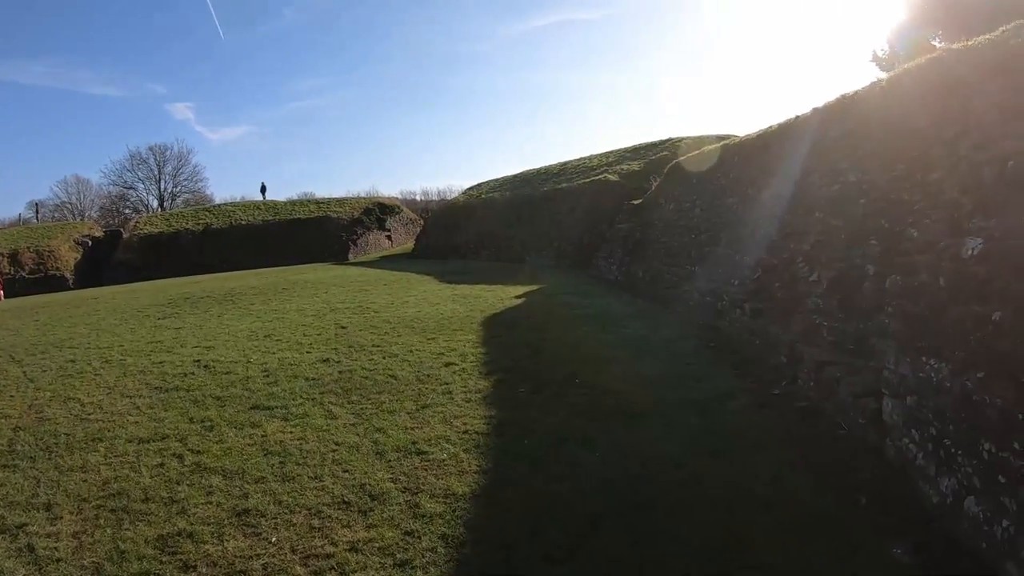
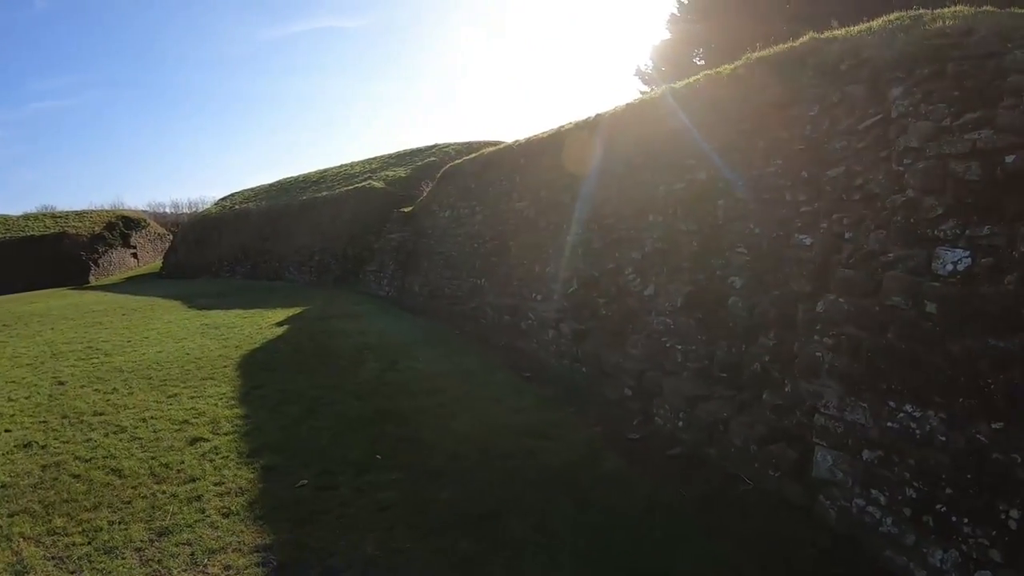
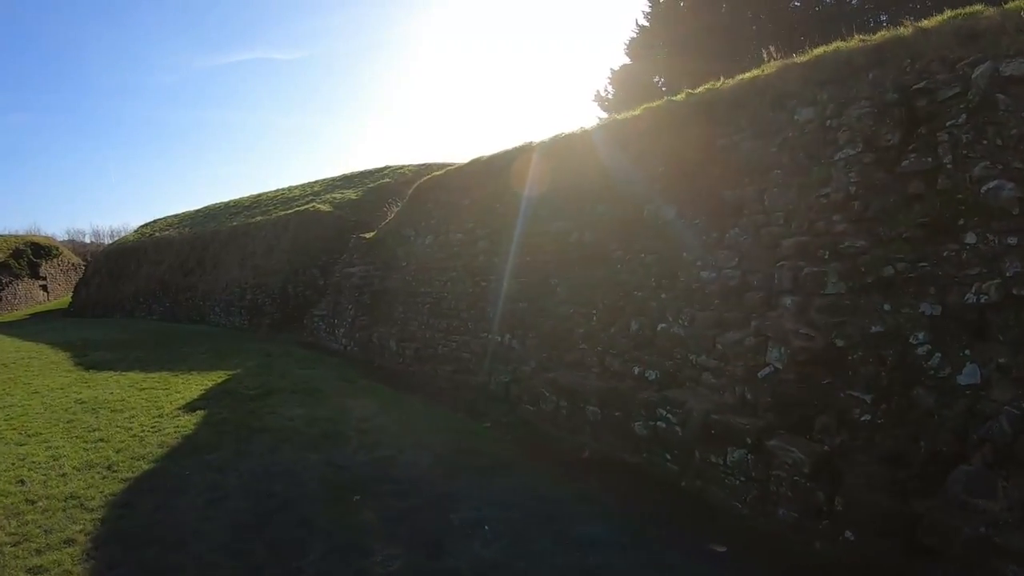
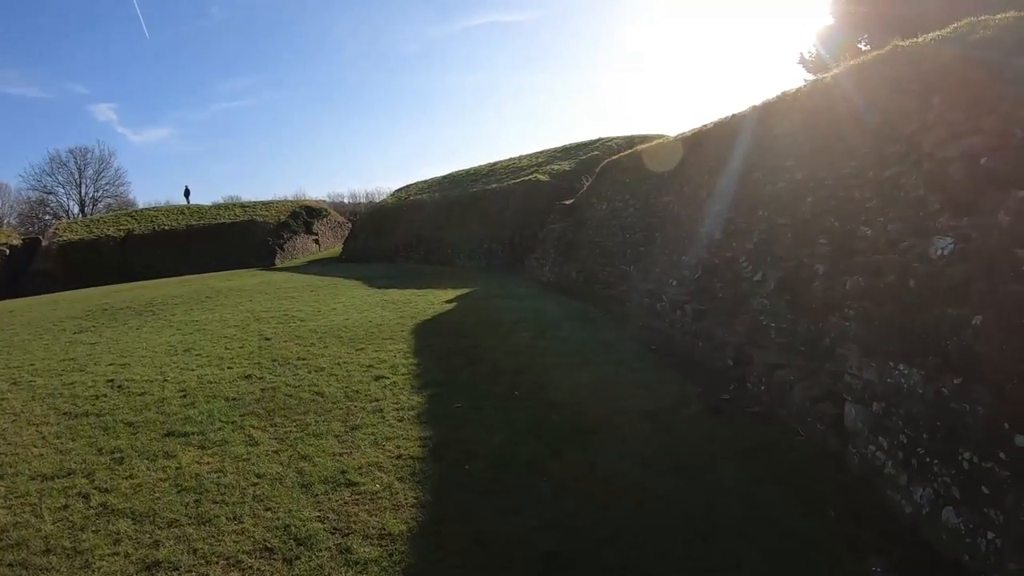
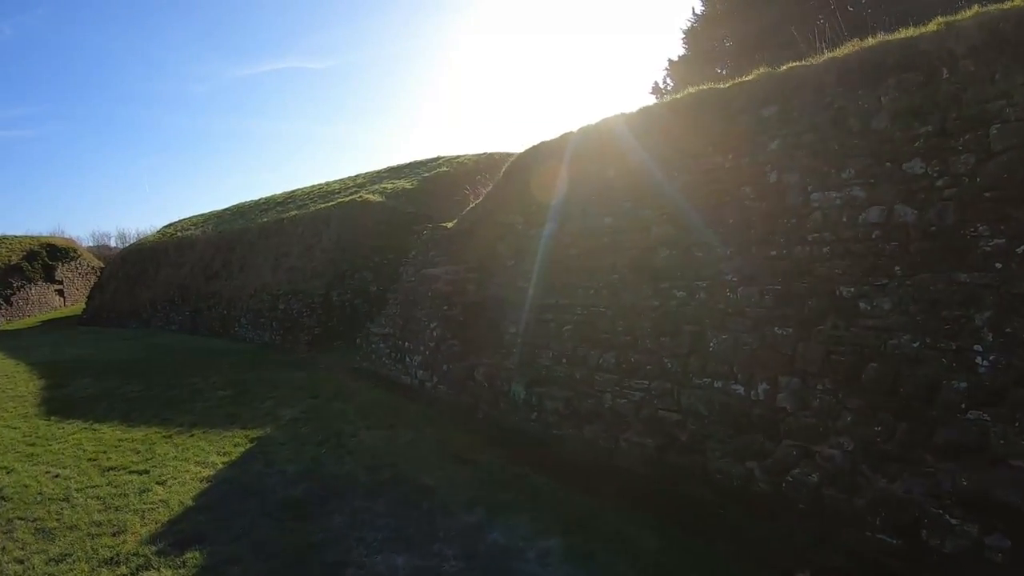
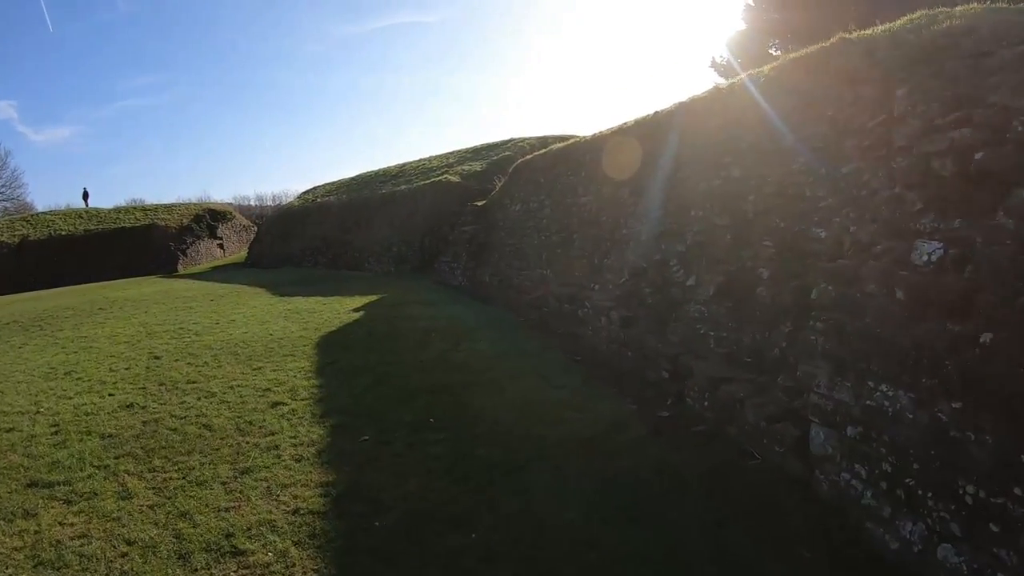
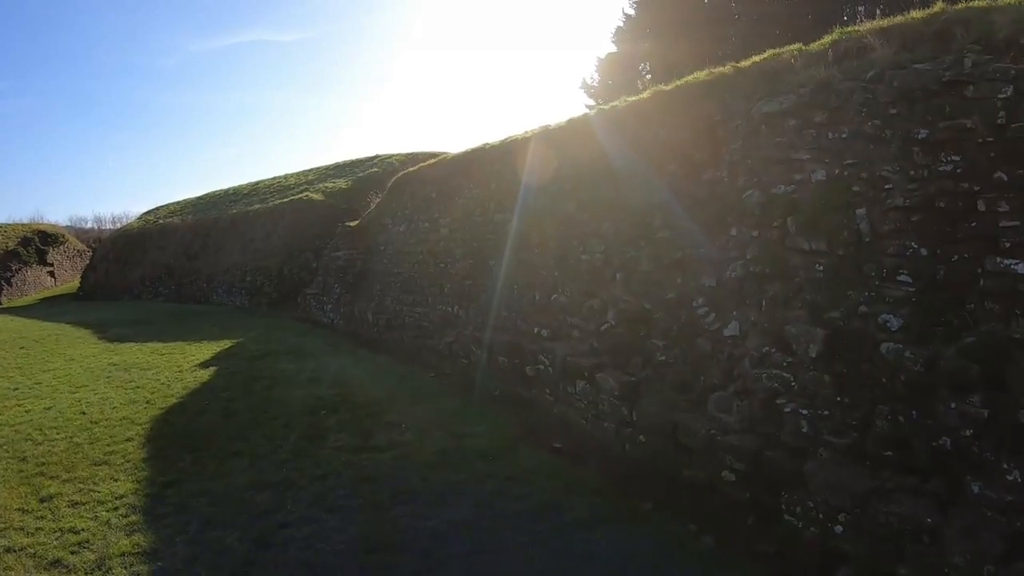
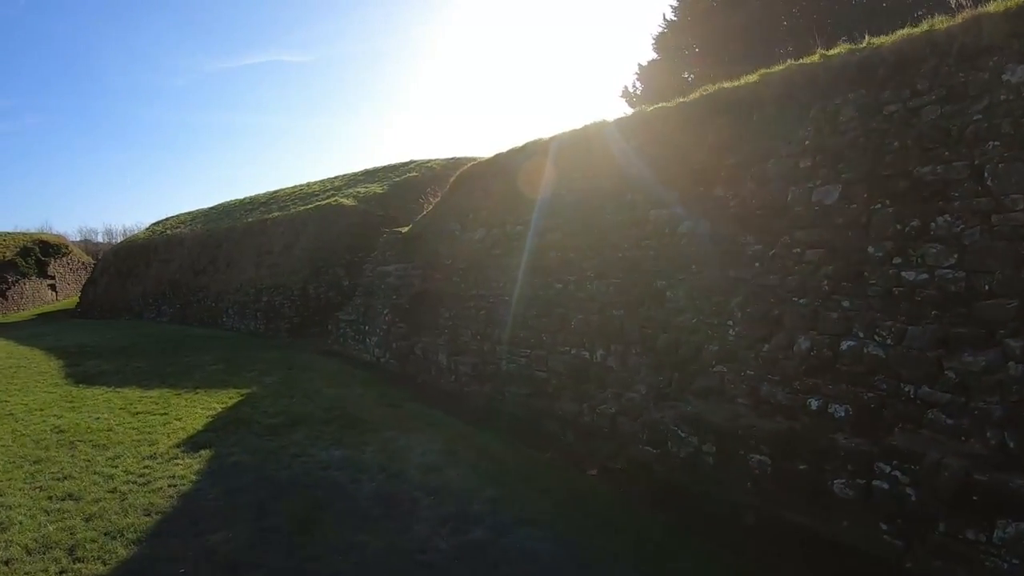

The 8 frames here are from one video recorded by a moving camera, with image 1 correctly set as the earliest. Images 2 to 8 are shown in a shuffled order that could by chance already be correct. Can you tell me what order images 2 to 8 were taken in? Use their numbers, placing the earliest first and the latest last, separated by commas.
4, 6, 2, 7, 3, 8, 5
